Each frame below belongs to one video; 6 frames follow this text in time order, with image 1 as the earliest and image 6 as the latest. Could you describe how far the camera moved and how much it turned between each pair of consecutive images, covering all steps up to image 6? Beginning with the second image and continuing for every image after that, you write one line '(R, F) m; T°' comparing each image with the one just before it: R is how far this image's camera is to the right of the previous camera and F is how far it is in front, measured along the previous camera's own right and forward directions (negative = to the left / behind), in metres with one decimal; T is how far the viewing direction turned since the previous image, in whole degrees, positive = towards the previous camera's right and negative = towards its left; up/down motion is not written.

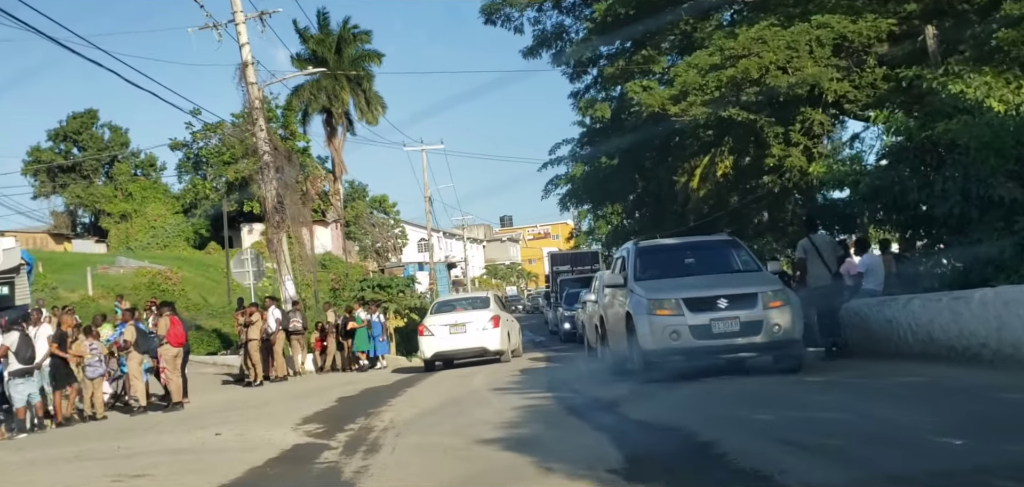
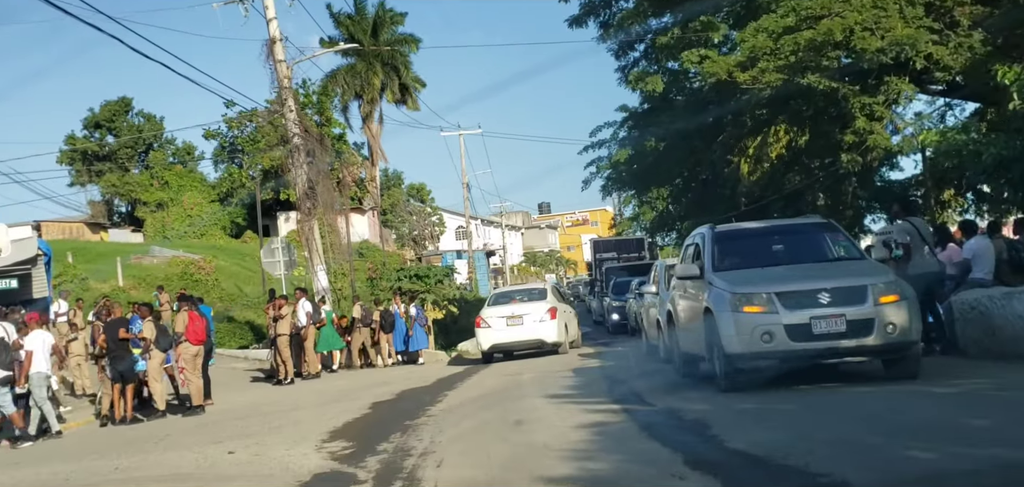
(-0.2, +1.8) m; -2°
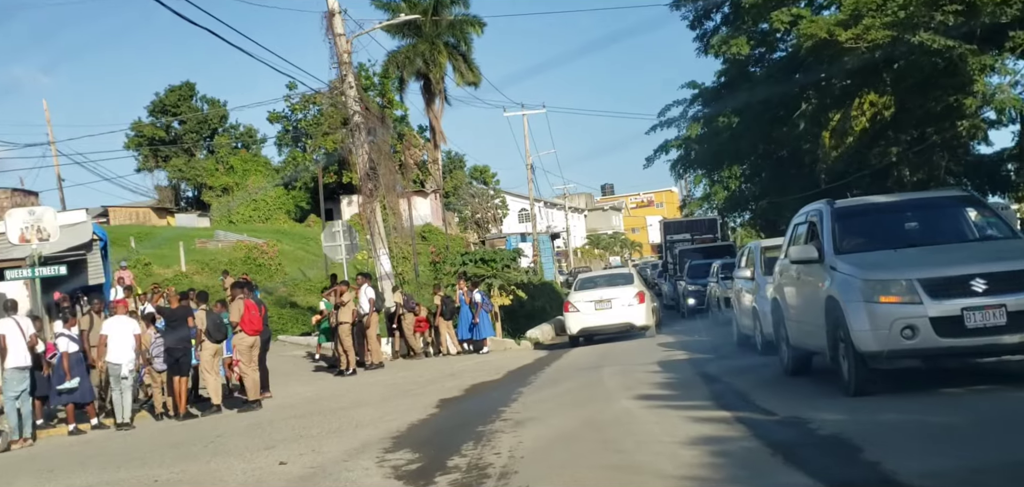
(-0.2, +1.4) m; -4°
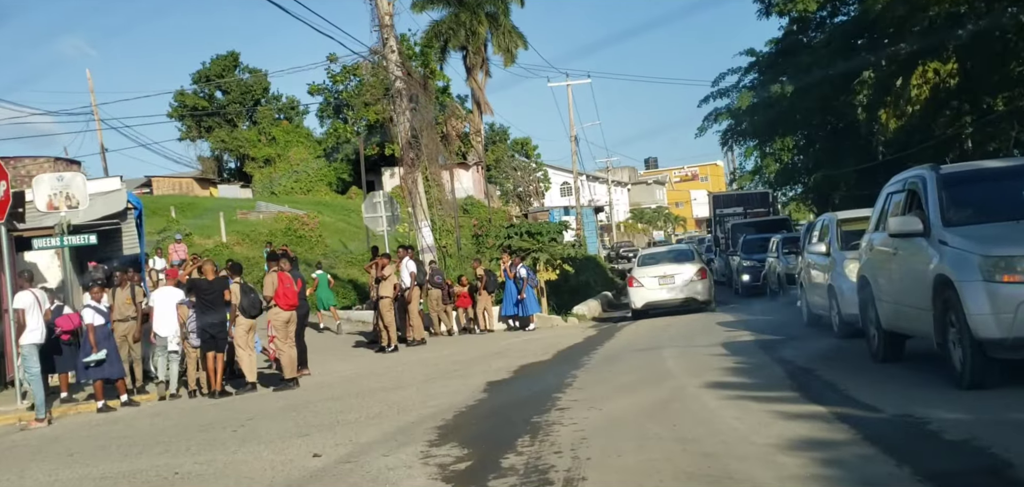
(-0.2, +1.0) m; -2°
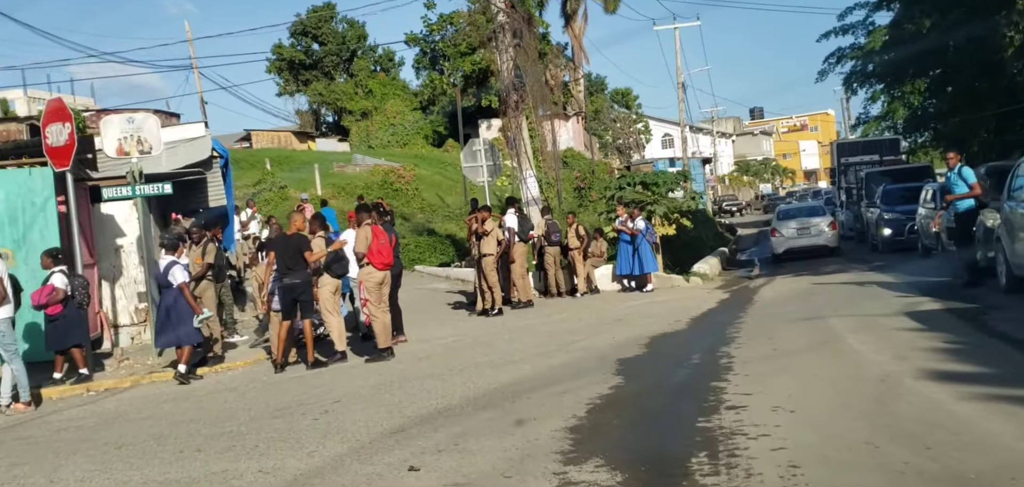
(-0.4, +2.2) m; -5°
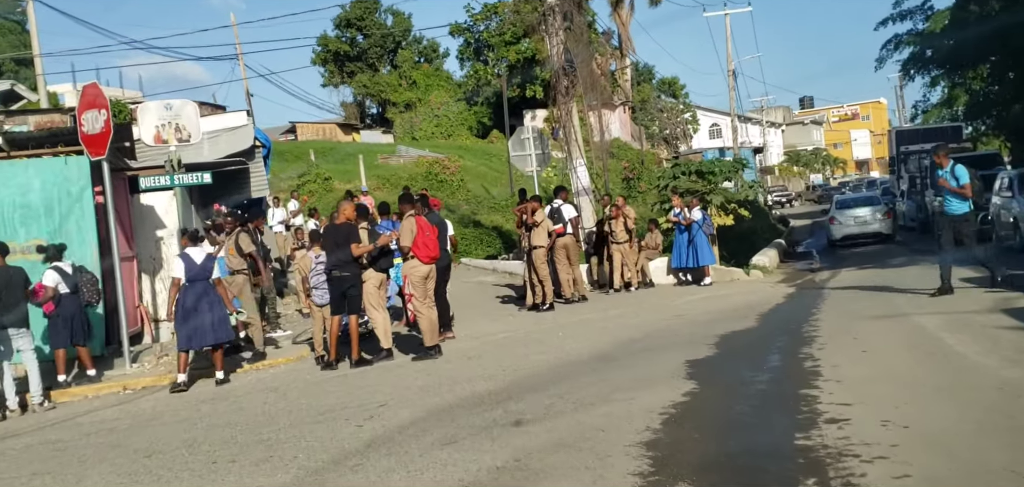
(-0.1, +0.8) m; -2°
